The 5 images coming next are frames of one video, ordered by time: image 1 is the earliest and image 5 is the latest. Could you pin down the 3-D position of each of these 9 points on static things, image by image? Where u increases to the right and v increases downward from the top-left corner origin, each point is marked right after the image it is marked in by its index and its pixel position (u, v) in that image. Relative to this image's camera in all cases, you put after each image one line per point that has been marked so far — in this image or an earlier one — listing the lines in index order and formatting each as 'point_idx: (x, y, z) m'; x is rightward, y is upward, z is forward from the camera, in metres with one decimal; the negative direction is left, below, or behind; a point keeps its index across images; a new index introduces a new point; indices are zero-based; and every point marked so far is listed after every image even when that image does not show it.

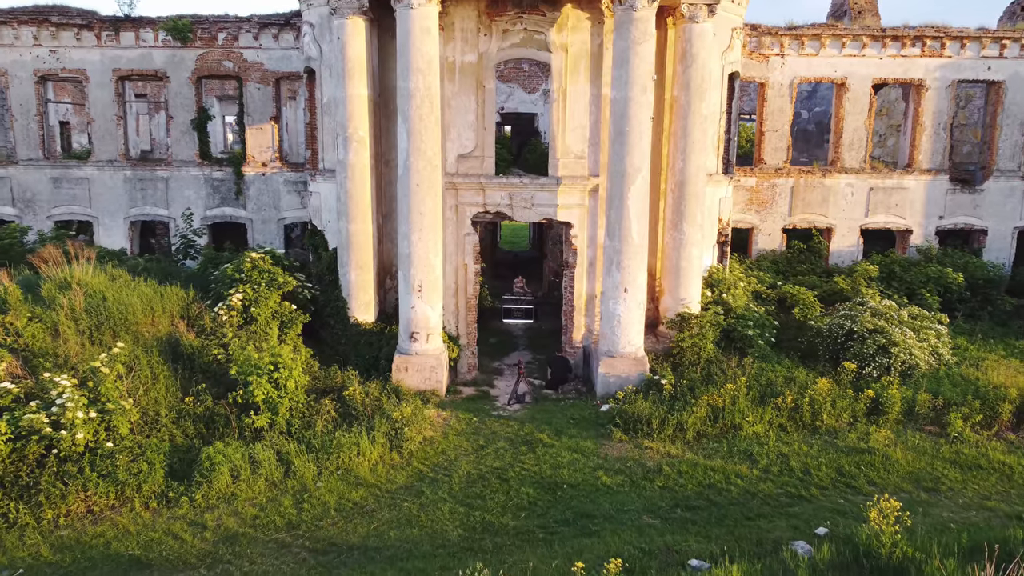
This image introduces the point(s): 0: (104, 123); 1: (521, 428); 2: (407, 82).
0: (-10.6, +4.3, +16.7) m
1: (+0.1, -2.1, +9.9) m
2: (-1.7, +3.3, +10.3) m
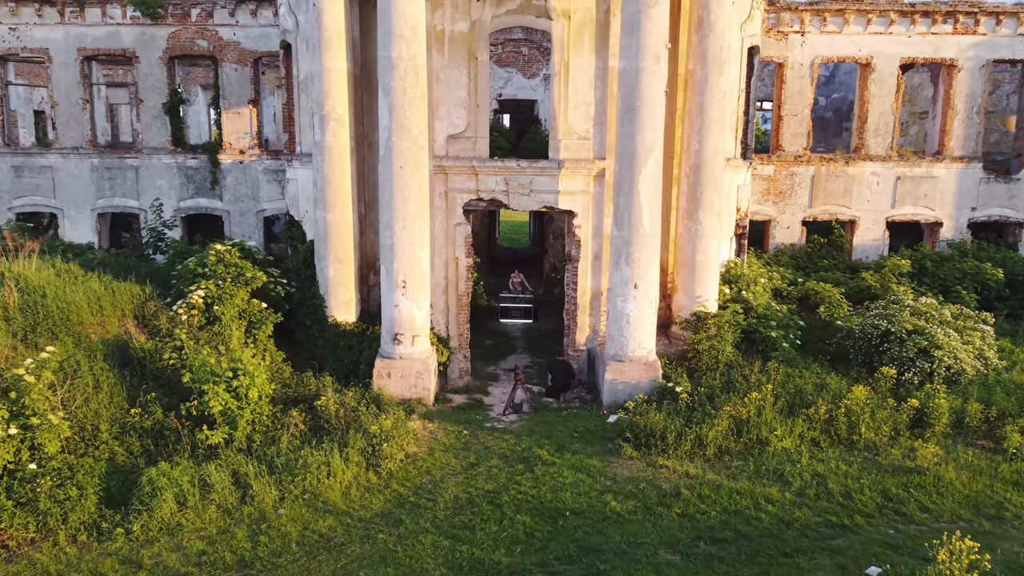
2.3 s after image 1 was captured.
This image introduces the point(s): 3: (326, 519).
0: (-10.7, +4.4, +15.6) m
1: (+0.1, -2.1, +8.7) m
2: (-1.7, +3.4, +9.1) m
3: (-2.0, -2.5, +6.9) m
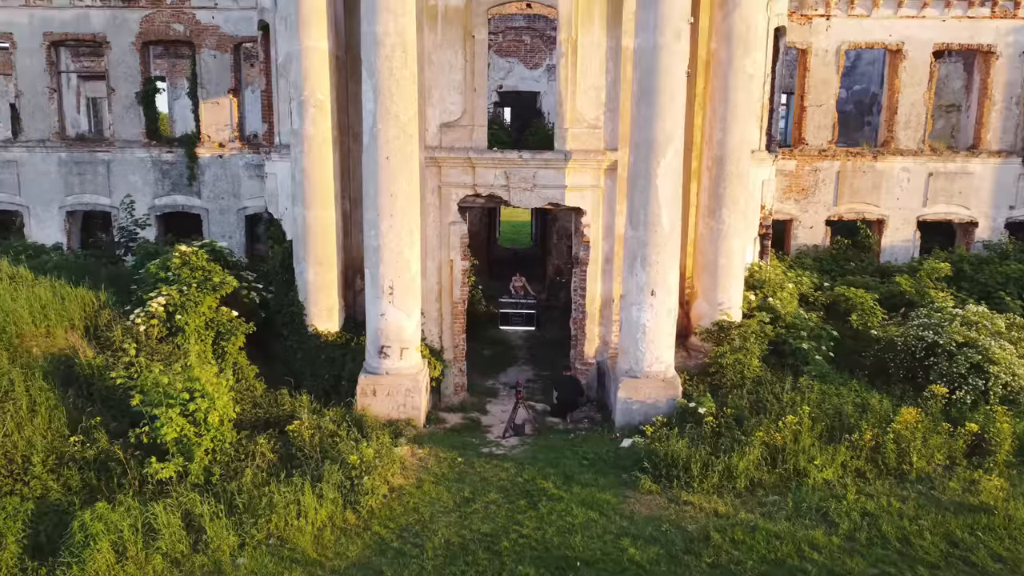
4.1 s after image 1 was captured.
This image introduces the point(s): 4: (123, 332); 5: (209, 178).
0: (-10.7, +4.3, +14.5) m
1: (+0.1, -2.2, +7.6) m
2: (-1.7, +3.3, +8.1) m
3: (-2.0, -2.6, +5.8) m
4: (-4.9, -0.6, +8.2) m
5: (-6.8, +2.4, +14.4) m
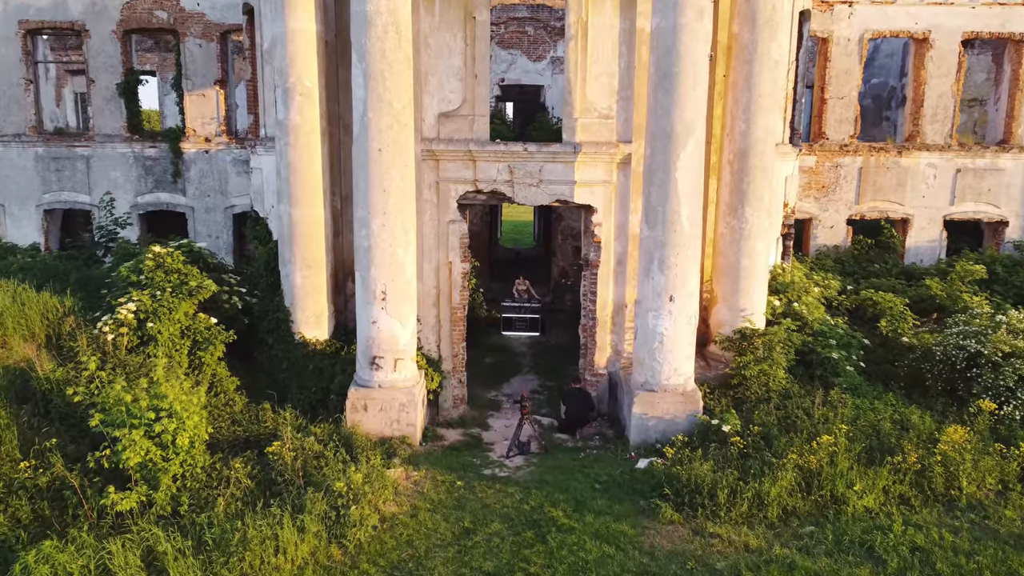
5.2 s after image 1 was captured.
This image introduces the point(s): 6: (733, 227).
0: (-10.6, +4.2, +13.7) m
1: (+0.1, -2.2, +6.8) m
2: (-1.7, +3.2, +7.3) m
3: (-1.9, -2.6, +5.1) m
4: (-4.9, -0.6, +7.4) m
5: (-6.7, +2.4, +13.7) m
6: (+3.0, +0.8, +8.7) m
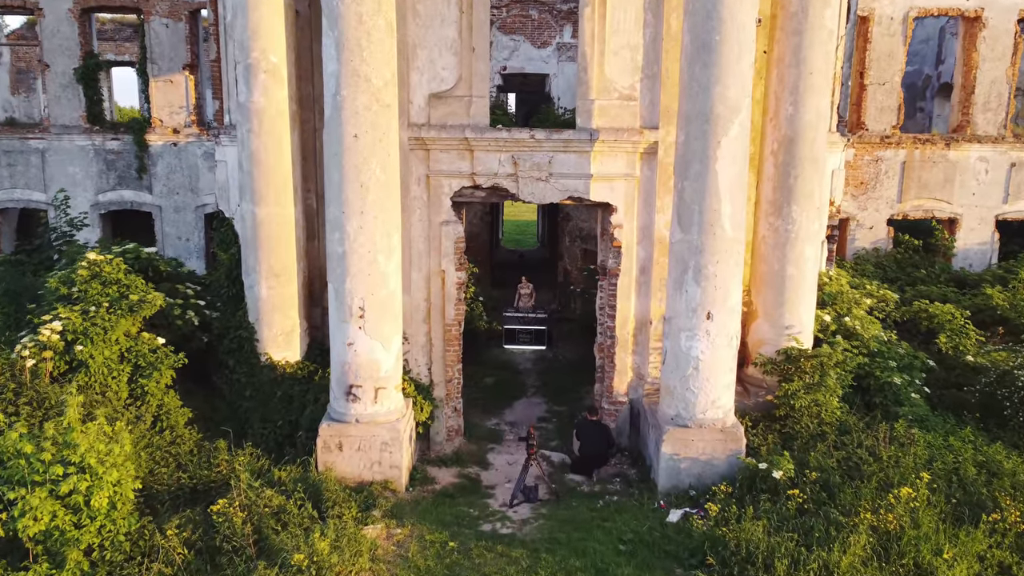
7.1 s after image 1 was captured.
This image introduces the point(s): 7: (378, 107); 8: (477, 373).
0: (-10.5, +4.1, +12.4) m
1: (+0.2, -2.4, +5.5) m
2: (-1.6, +3.1, +6.0) m
3: (-1.9, -2.8, +3.8) m
4: (-4.8, -0.8, +6.1) m
5: (-6.6, +2.2, +12.4) m
6: (+3.0, +0.7, +7.4) m
7: (-1.3, +1.7, +6.2) m
8: (-0.5, -1.3, +10.1) m
